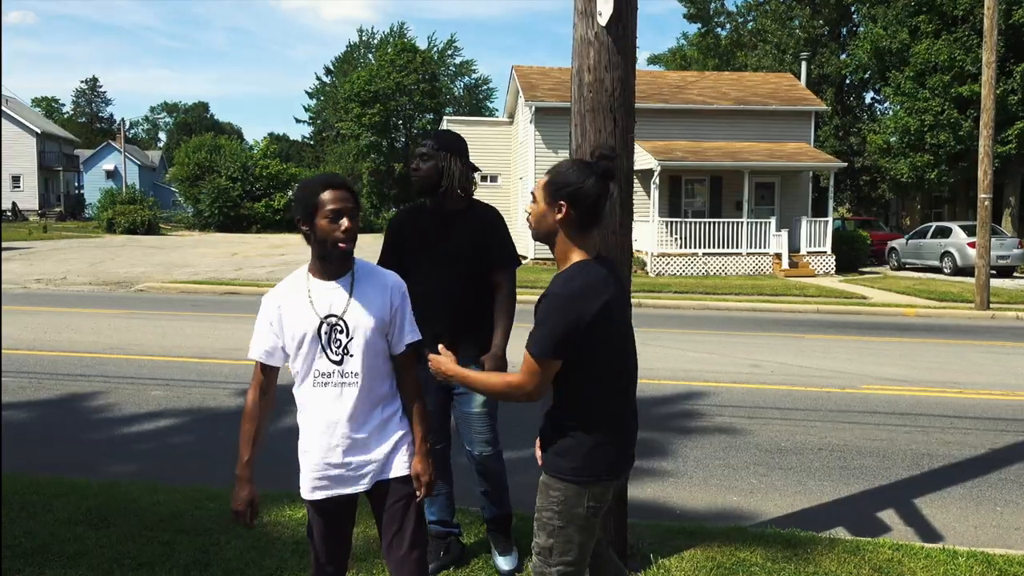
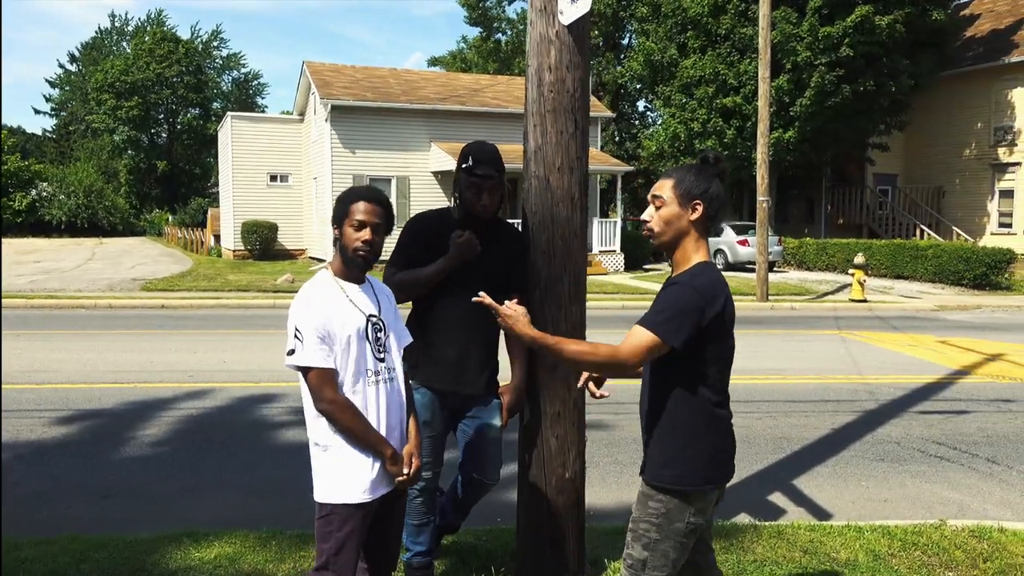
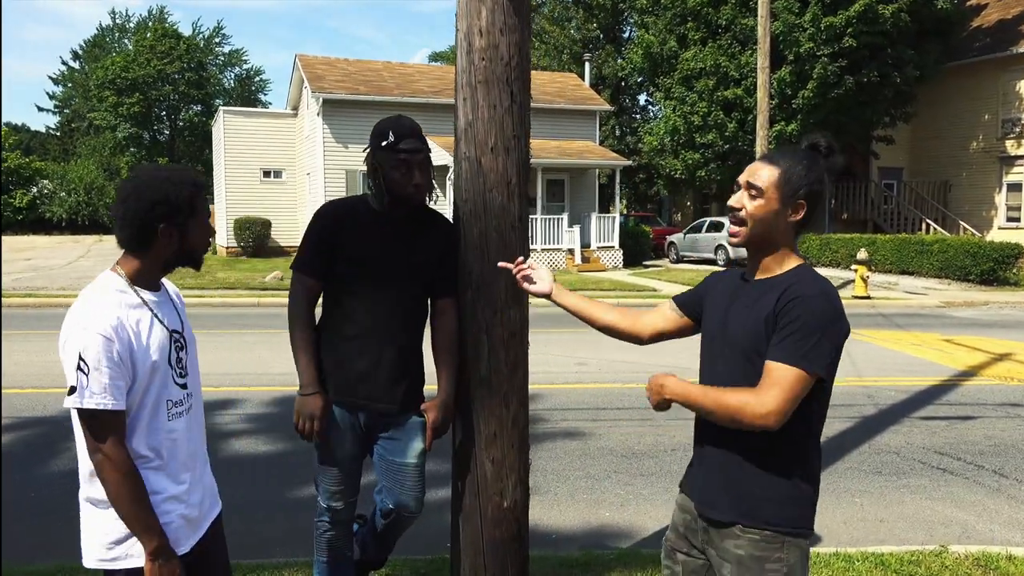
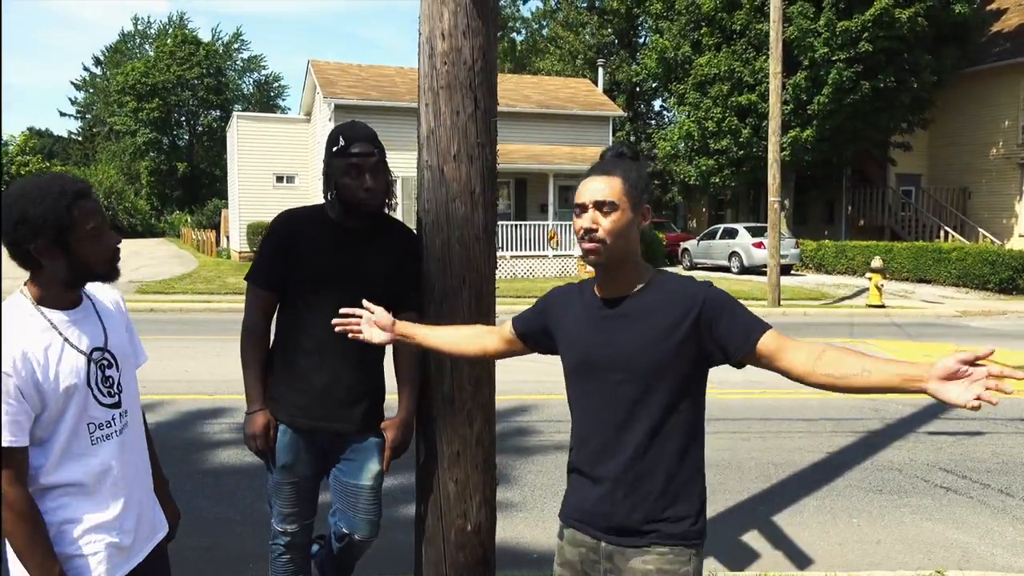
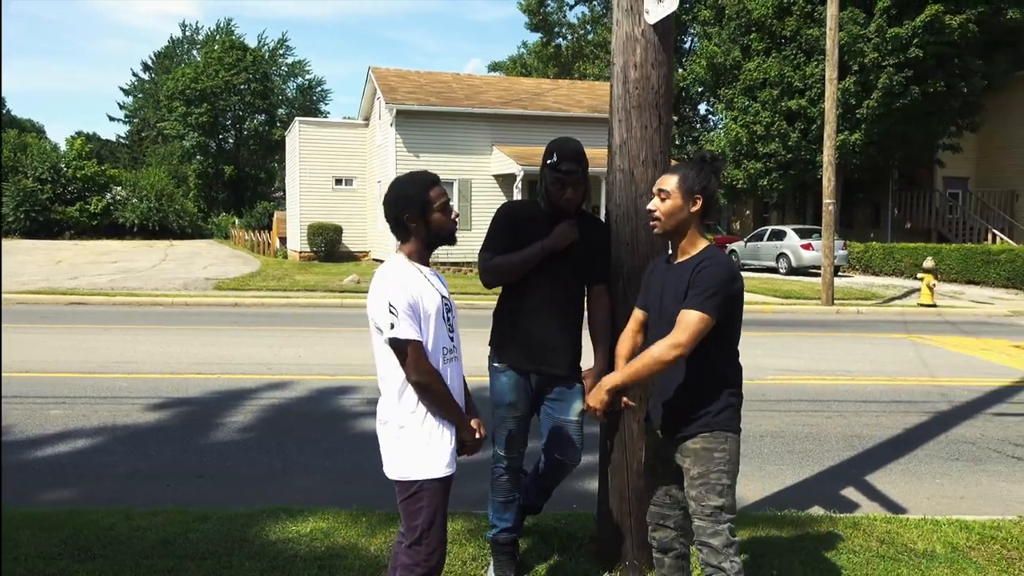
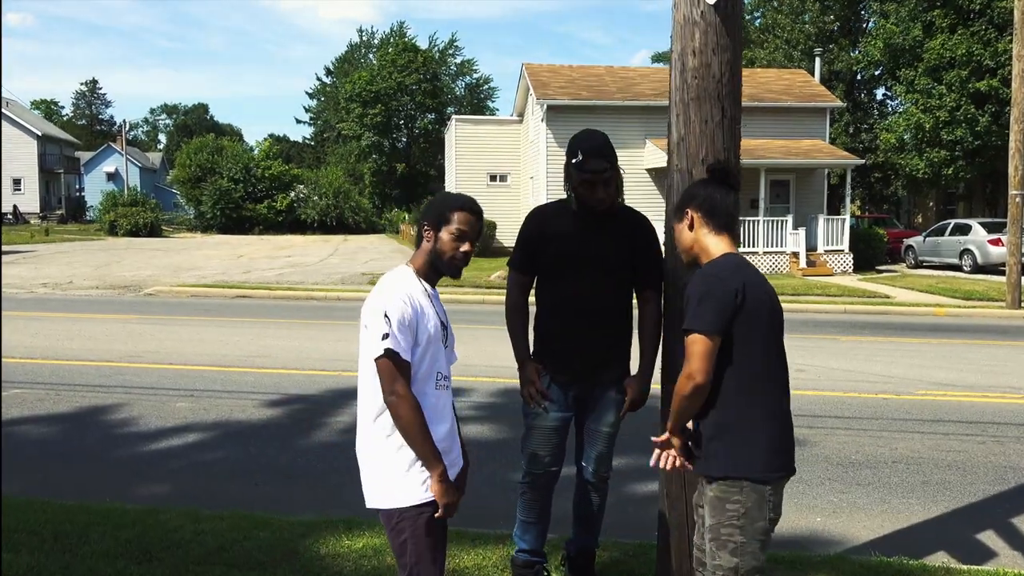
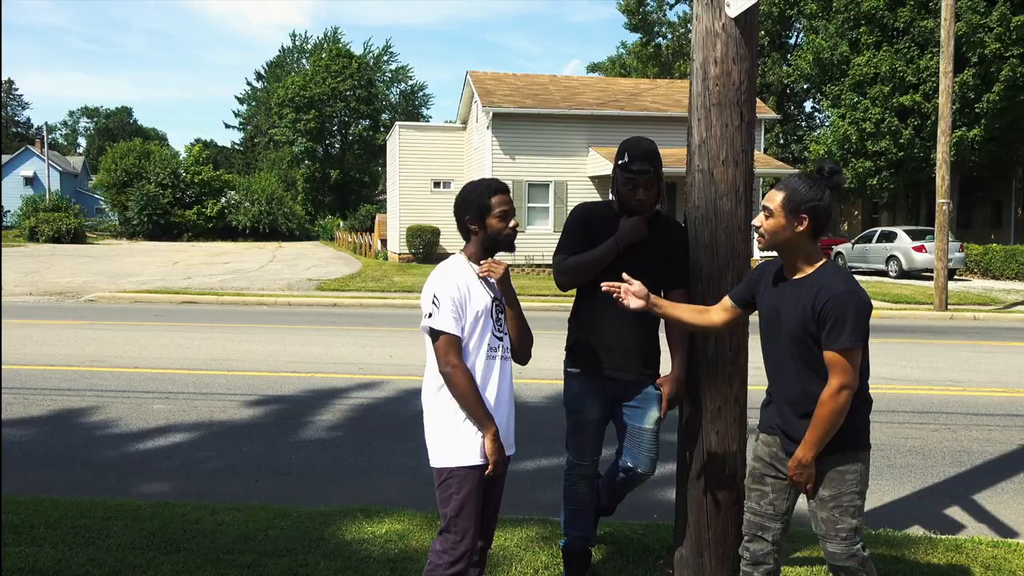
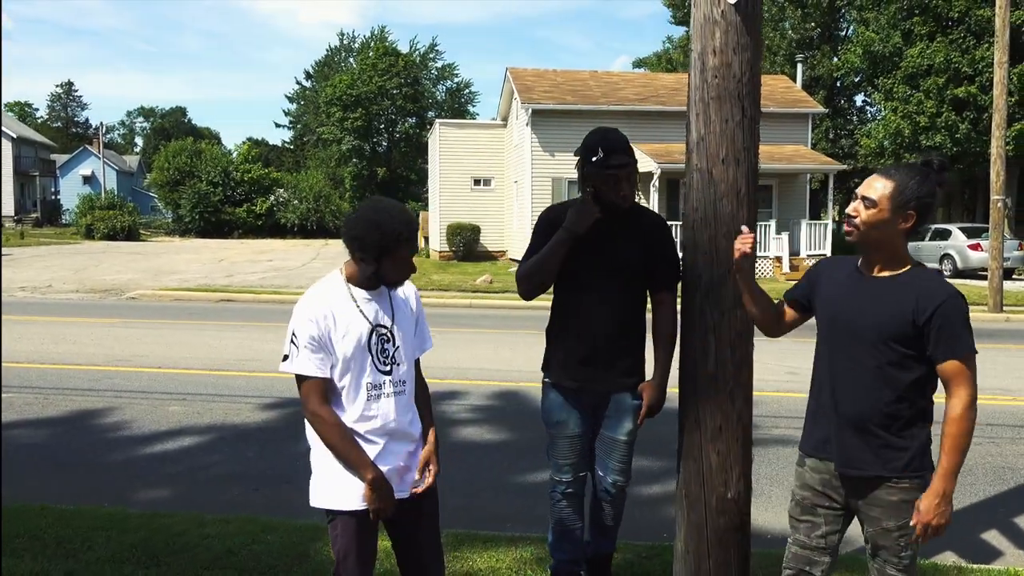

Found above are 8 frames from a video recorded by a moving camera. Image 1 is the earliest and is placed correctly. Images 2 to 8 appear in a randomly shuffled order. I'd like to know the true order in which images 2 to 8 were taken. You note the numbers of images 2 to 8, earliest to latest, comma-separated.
6, 8, 7, 5, 2, 3, 4
